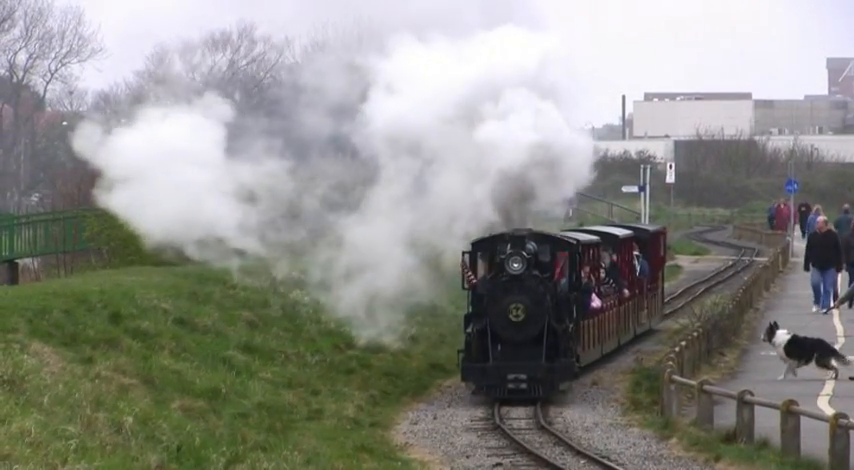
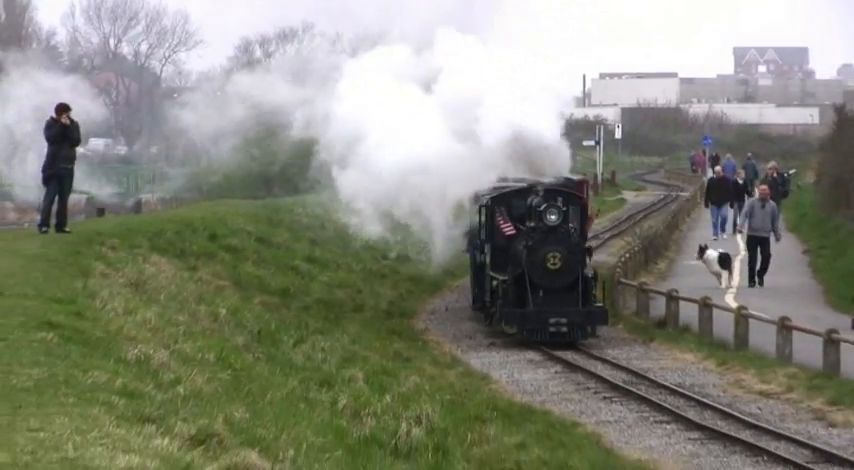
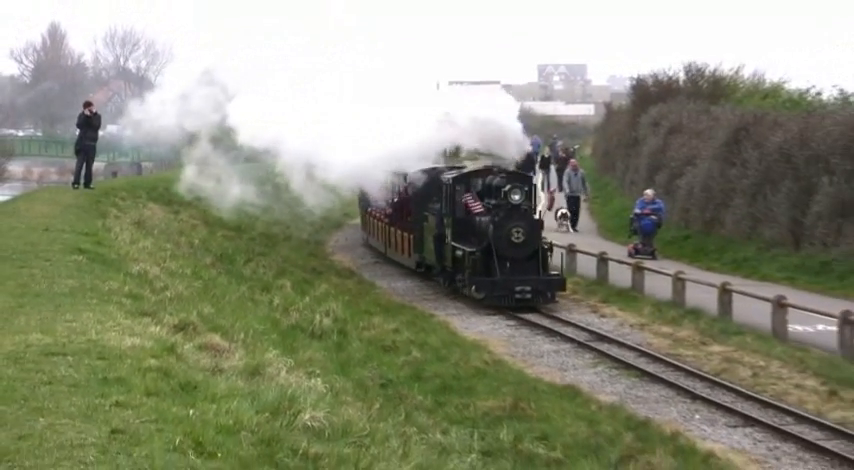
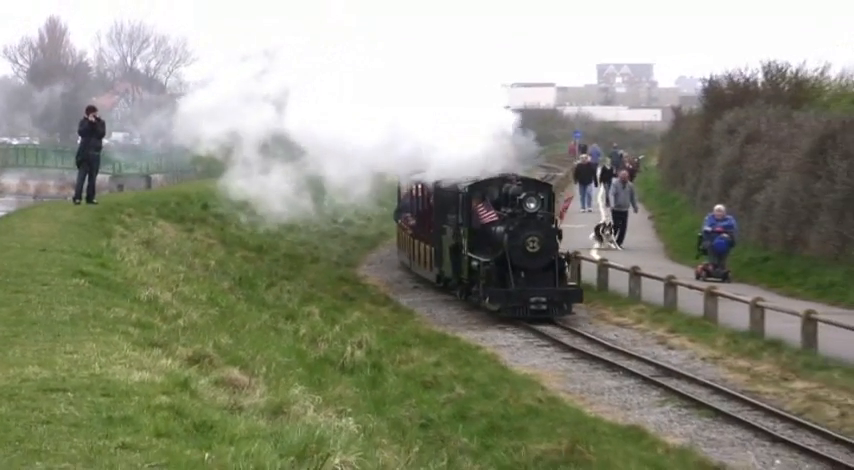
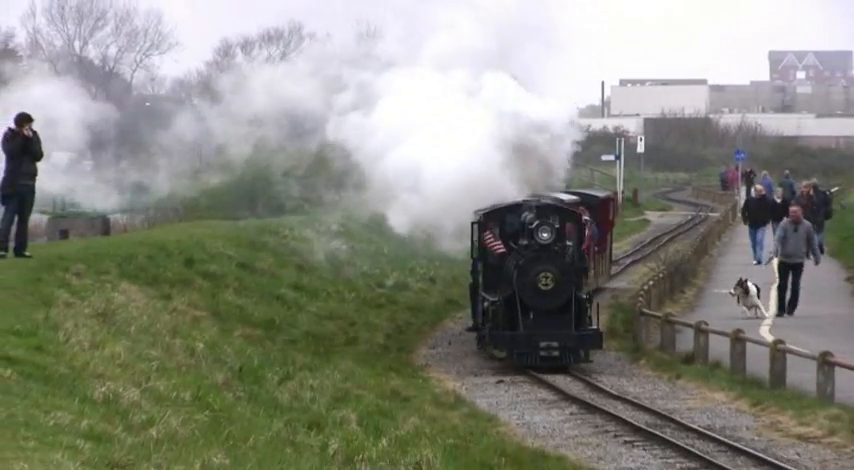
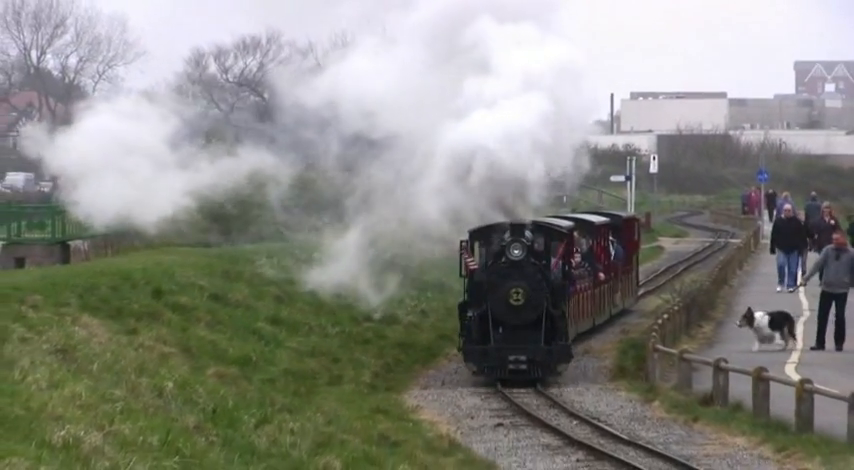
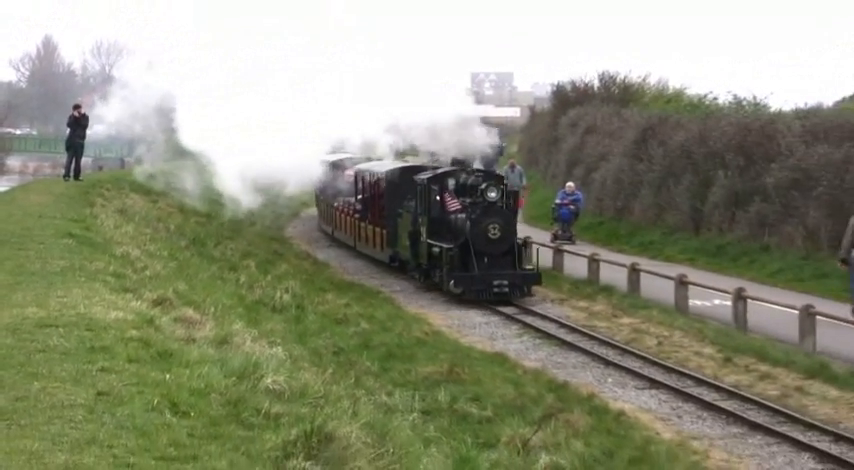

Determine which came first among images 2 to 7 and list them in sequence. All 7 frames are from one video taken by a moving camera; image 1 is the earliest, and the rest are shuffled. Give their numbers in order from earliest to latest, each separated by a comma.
6, 5, 2, 4, 3, 7
